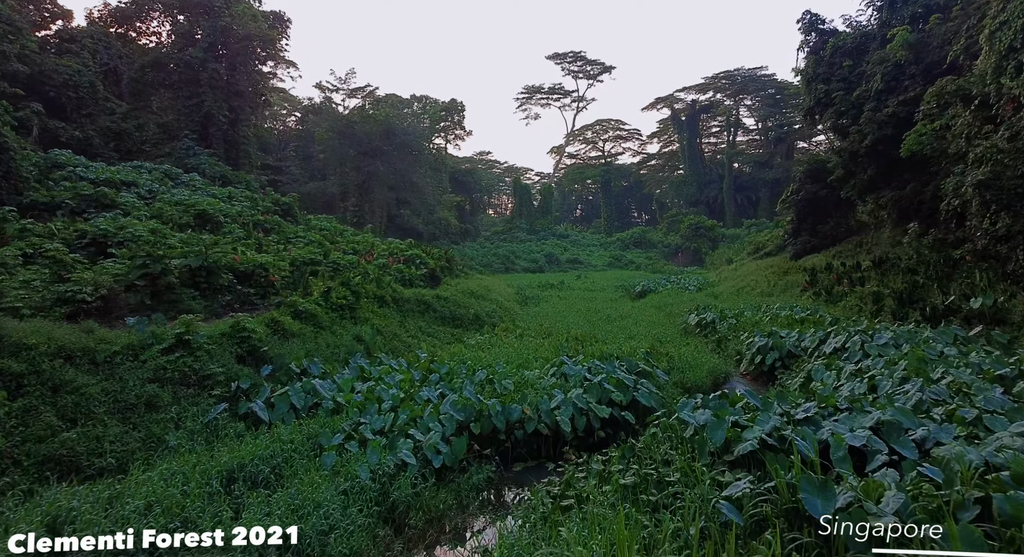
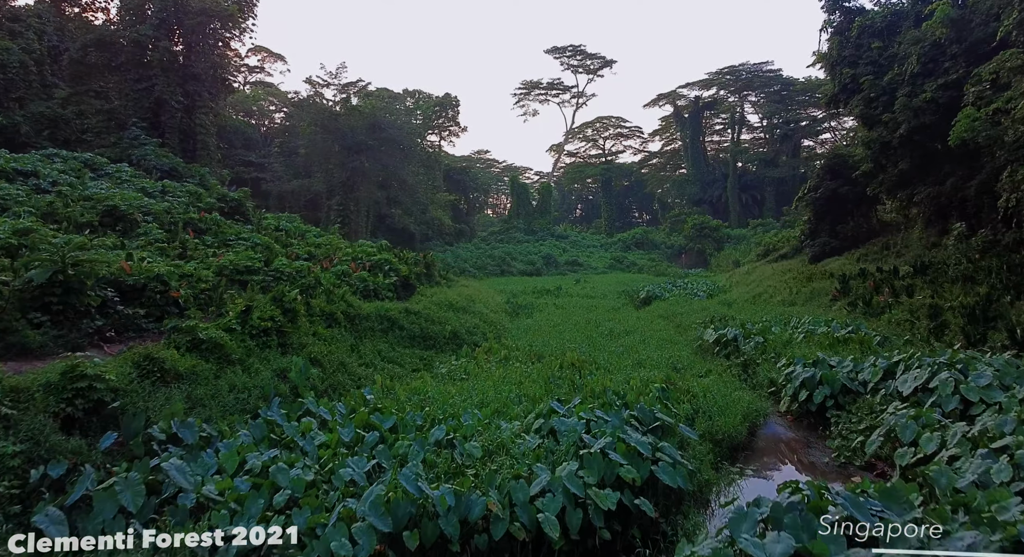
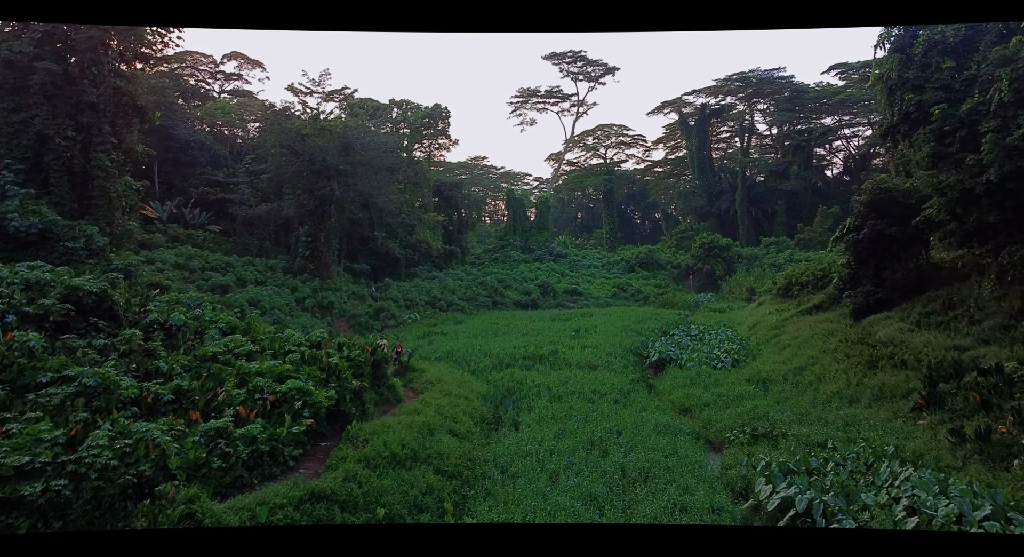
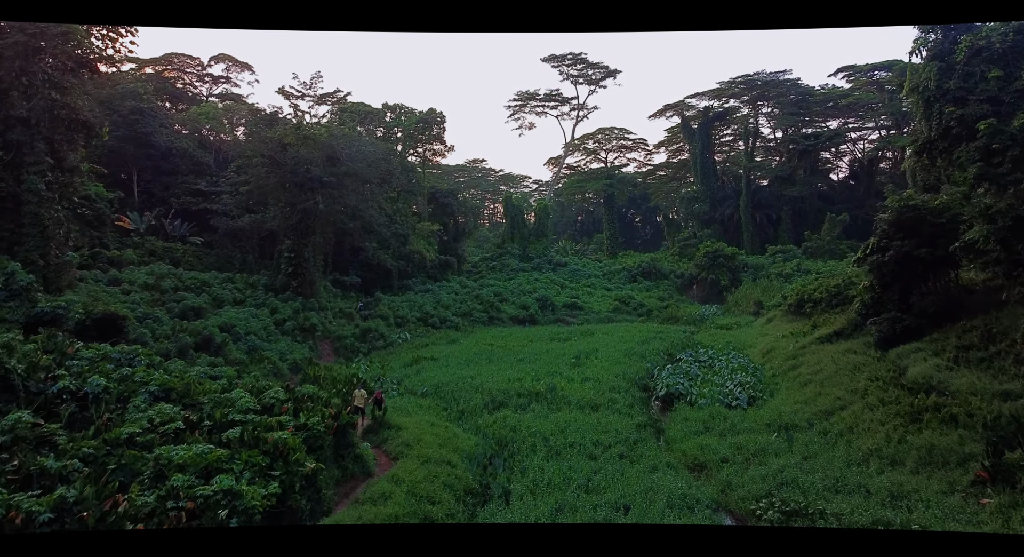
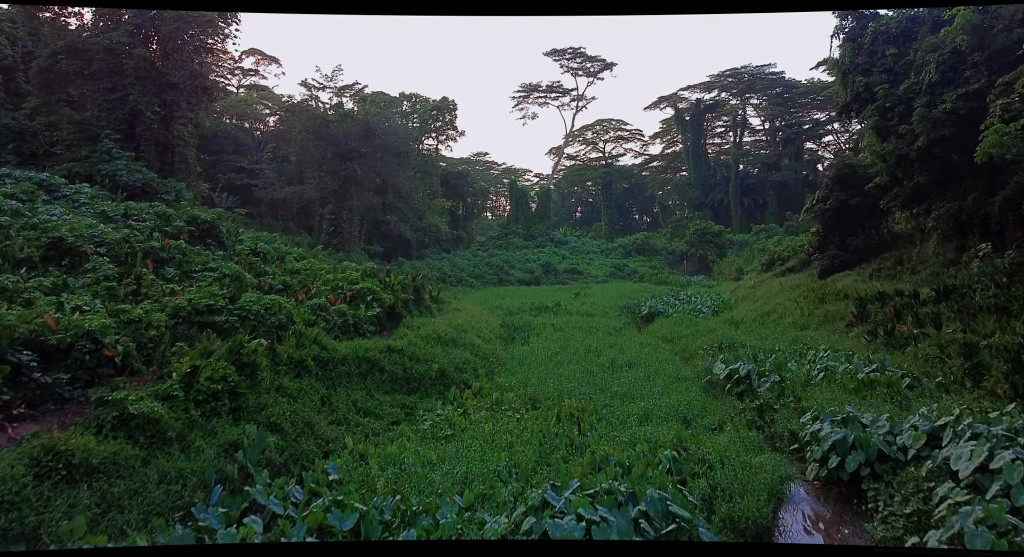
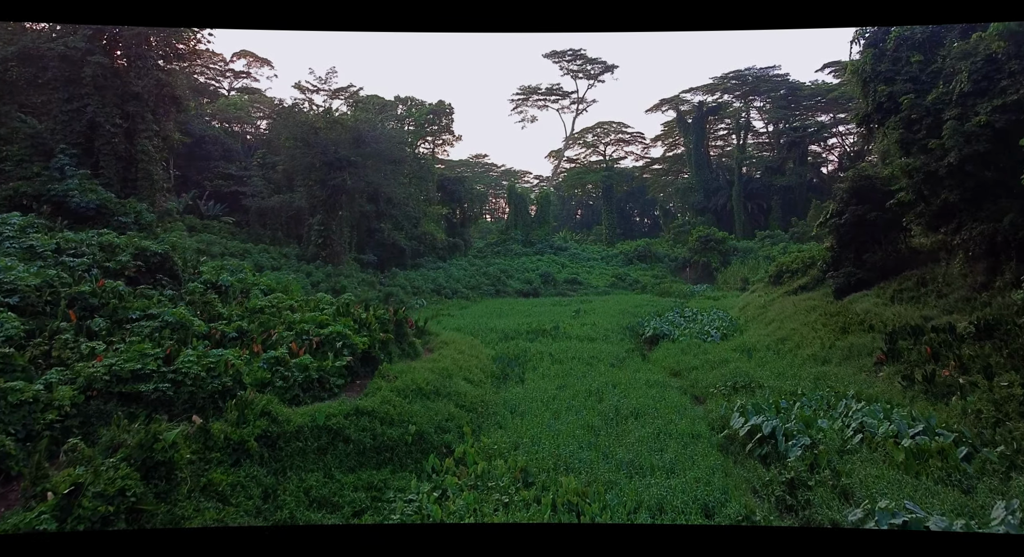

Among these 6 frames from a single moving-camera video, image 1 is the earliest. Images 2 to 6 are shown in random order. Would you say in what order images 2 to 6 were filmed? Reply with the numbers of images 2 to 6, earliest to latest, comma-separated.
2, 5, 6, 3, 4
